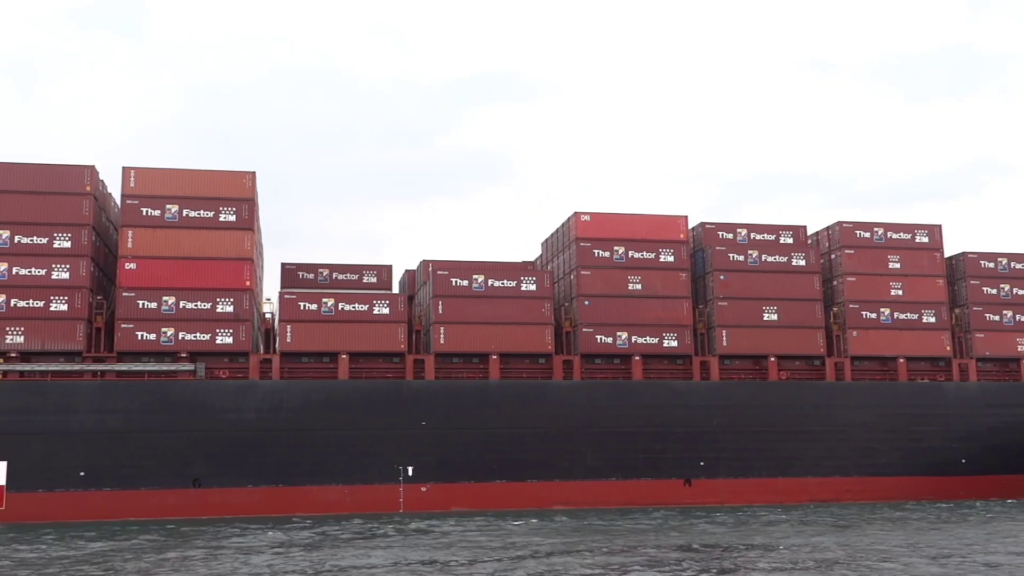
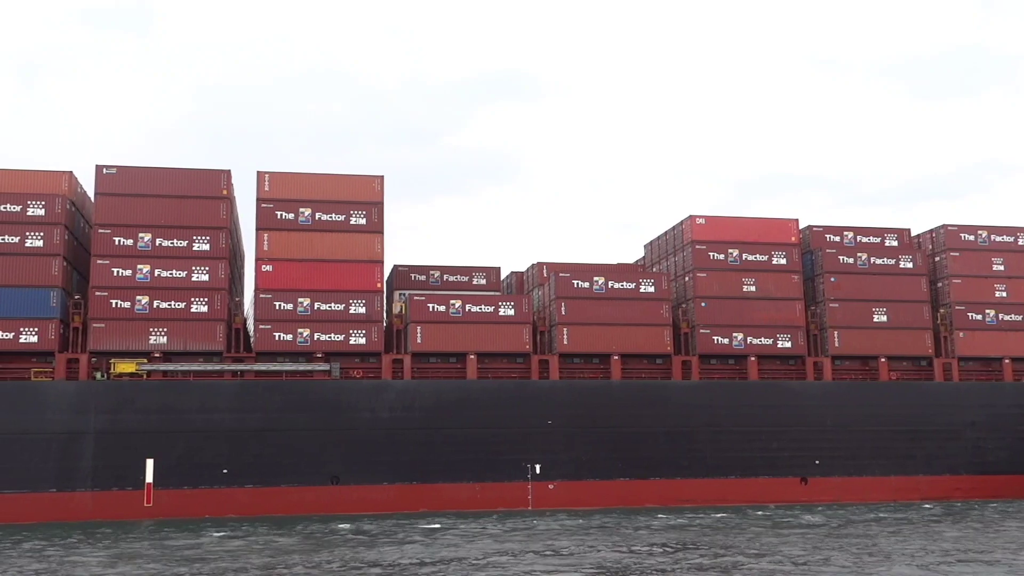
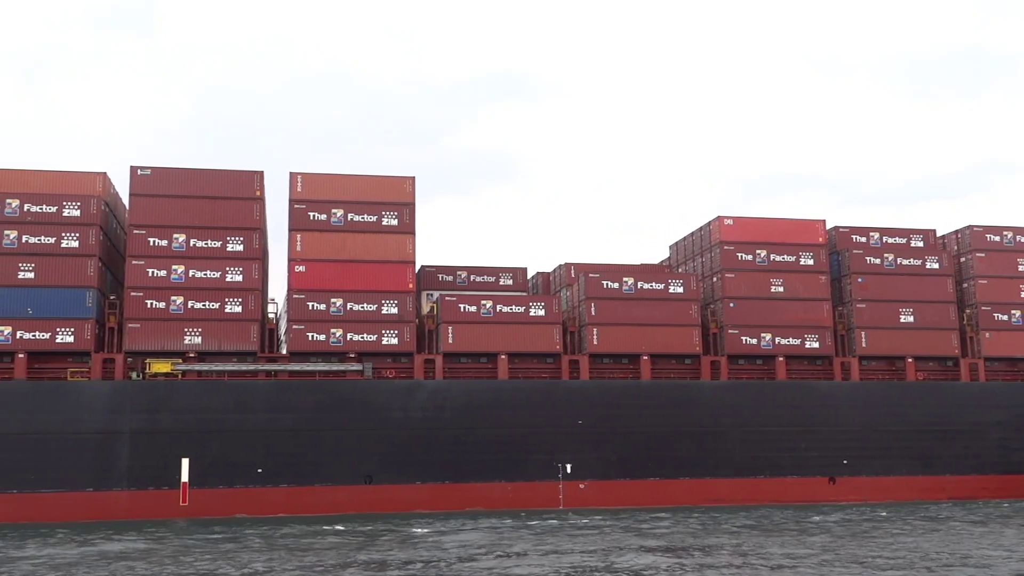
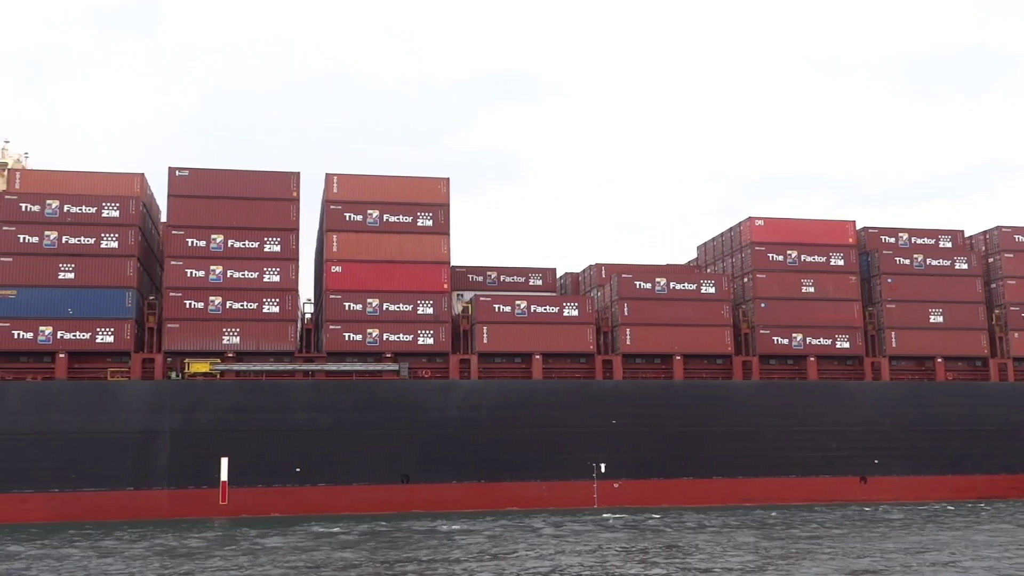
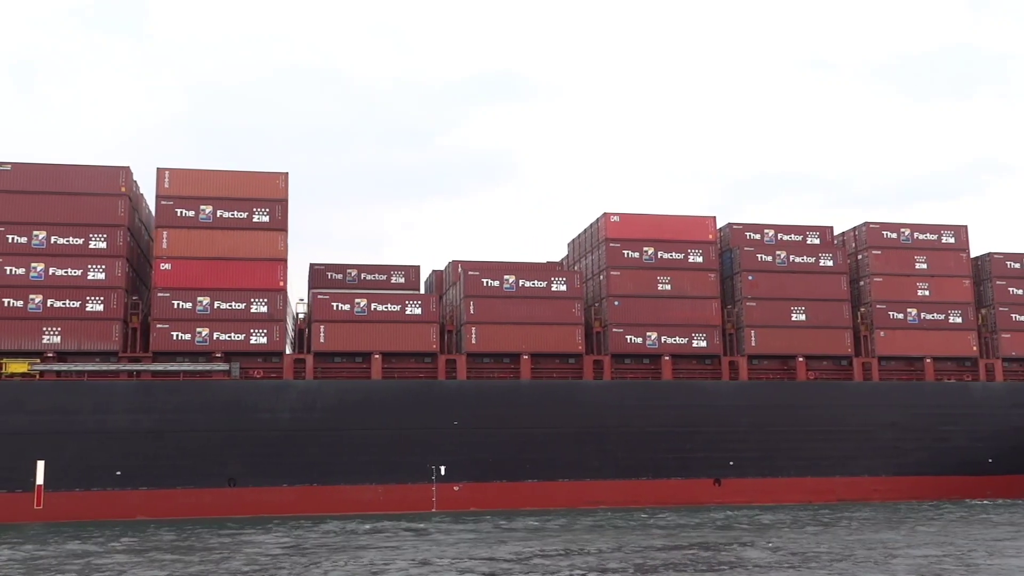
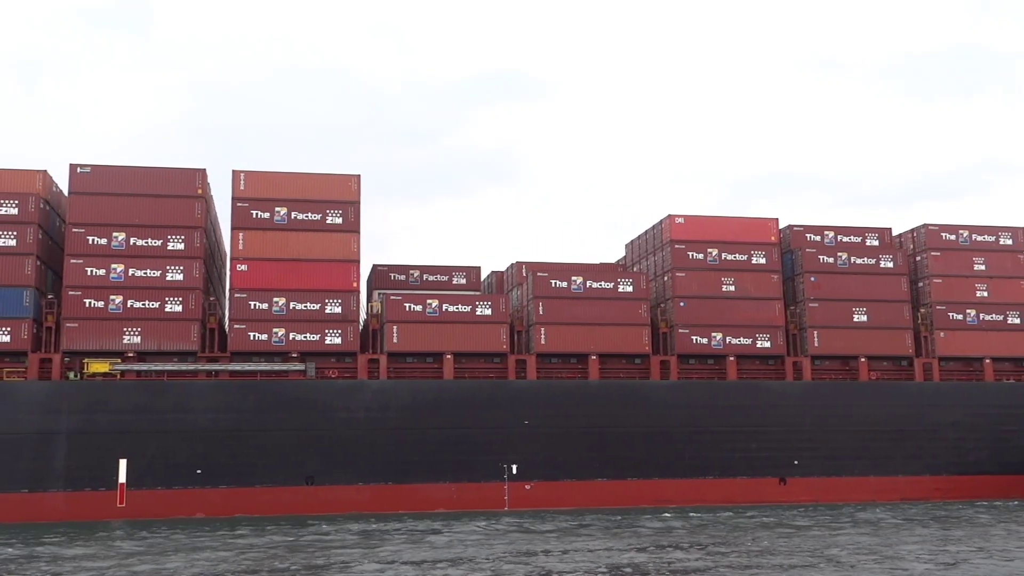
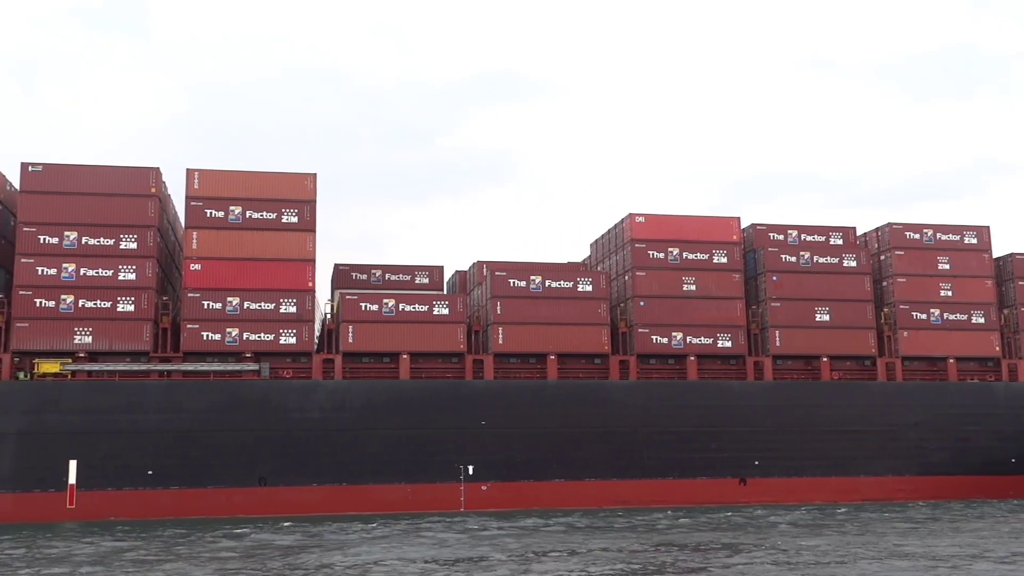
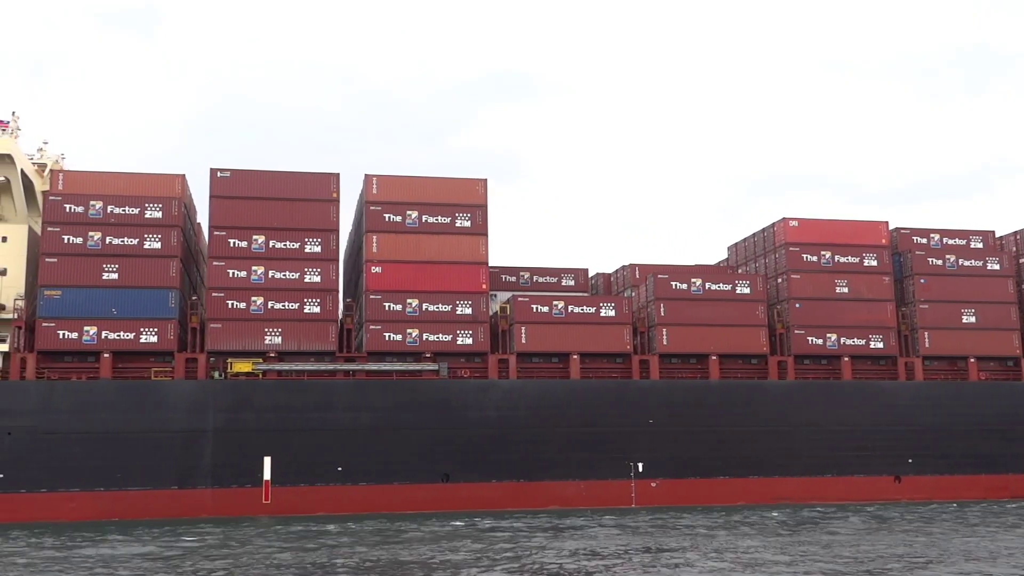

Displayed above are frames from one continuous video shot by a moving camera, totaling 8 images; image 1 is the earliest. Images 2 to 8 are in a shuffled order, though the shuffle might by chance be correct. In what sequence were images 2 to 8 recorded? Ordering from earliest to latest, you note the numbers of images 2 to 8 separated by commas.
5, 7, 6, 2, 3, 4, 8
